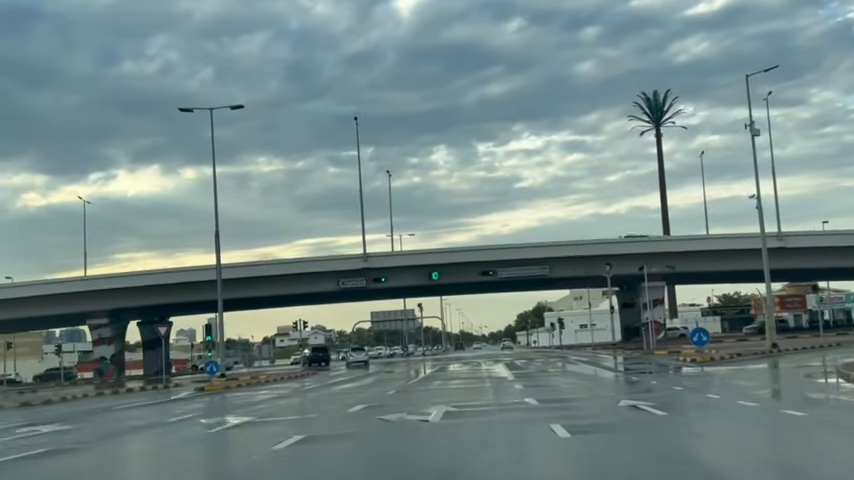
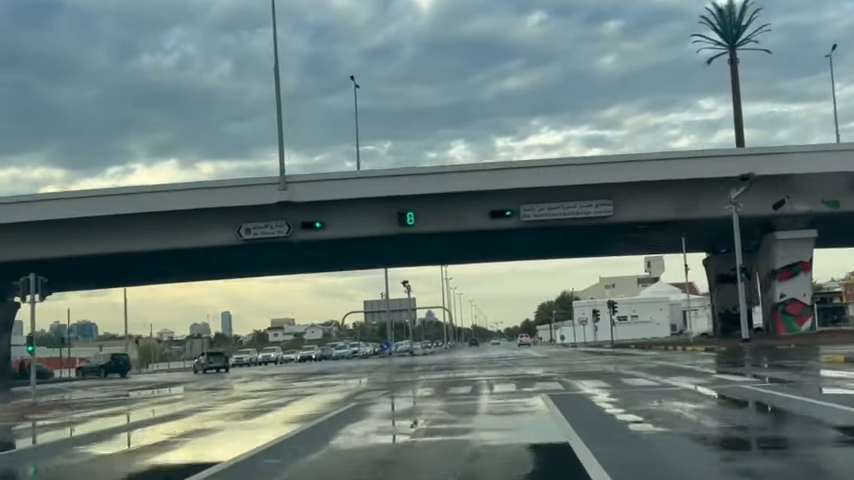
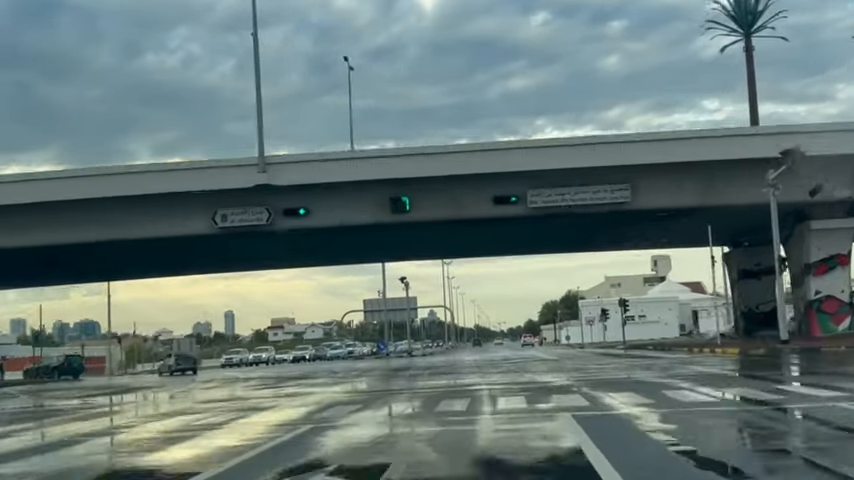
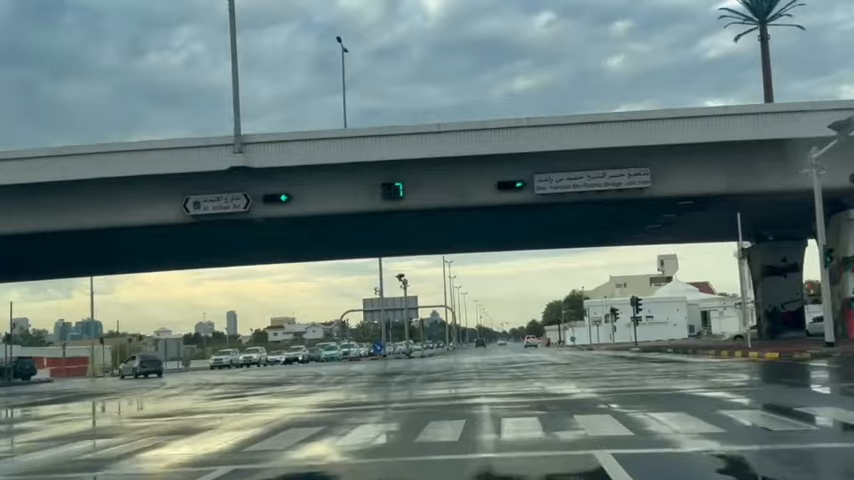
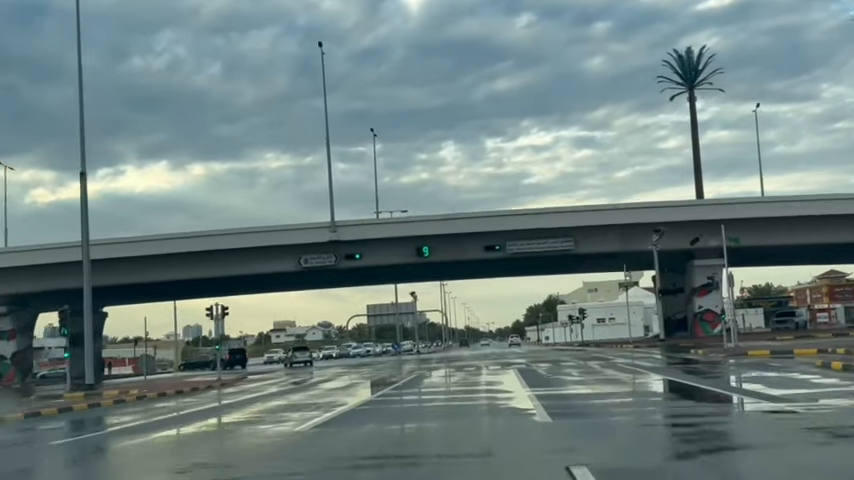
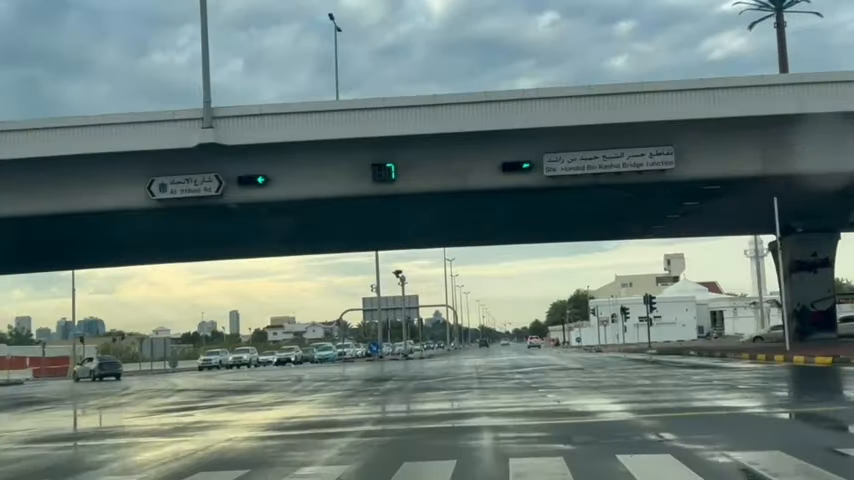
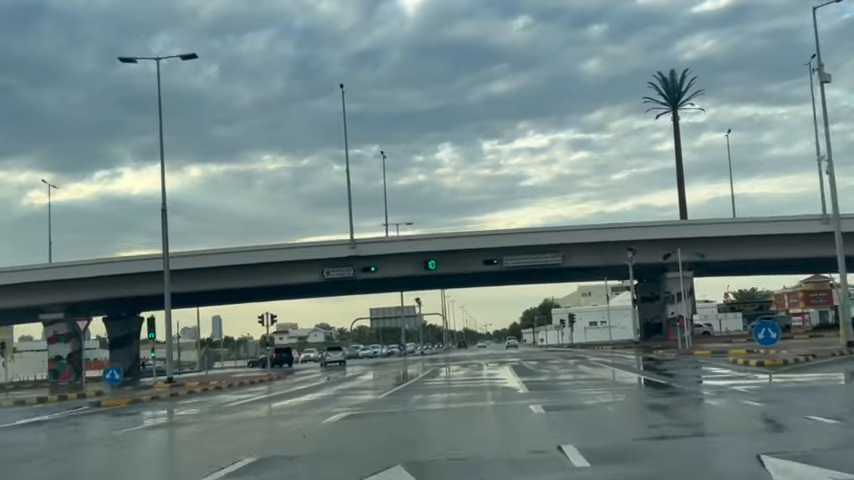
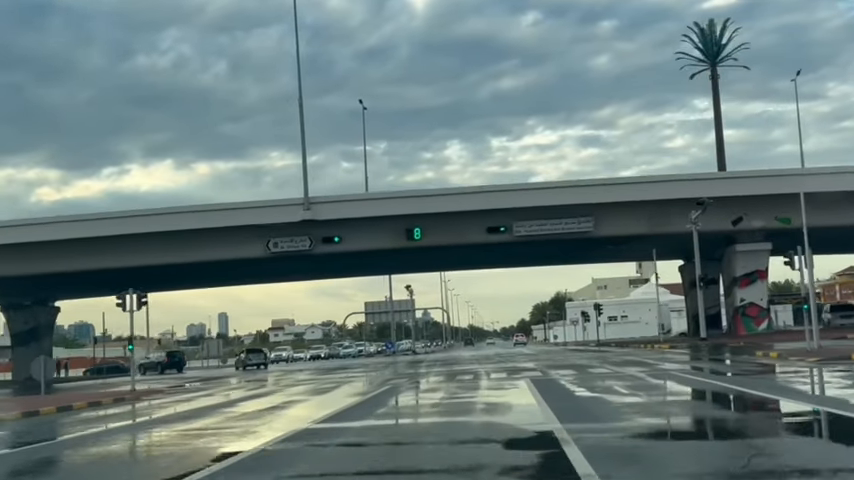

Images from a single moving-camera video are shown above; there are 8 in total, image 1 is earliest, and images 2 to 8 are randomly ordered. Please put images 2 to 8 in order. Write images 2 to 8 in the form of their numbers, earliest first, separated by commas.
7, 5, 8, 2, 3, 4, 6
